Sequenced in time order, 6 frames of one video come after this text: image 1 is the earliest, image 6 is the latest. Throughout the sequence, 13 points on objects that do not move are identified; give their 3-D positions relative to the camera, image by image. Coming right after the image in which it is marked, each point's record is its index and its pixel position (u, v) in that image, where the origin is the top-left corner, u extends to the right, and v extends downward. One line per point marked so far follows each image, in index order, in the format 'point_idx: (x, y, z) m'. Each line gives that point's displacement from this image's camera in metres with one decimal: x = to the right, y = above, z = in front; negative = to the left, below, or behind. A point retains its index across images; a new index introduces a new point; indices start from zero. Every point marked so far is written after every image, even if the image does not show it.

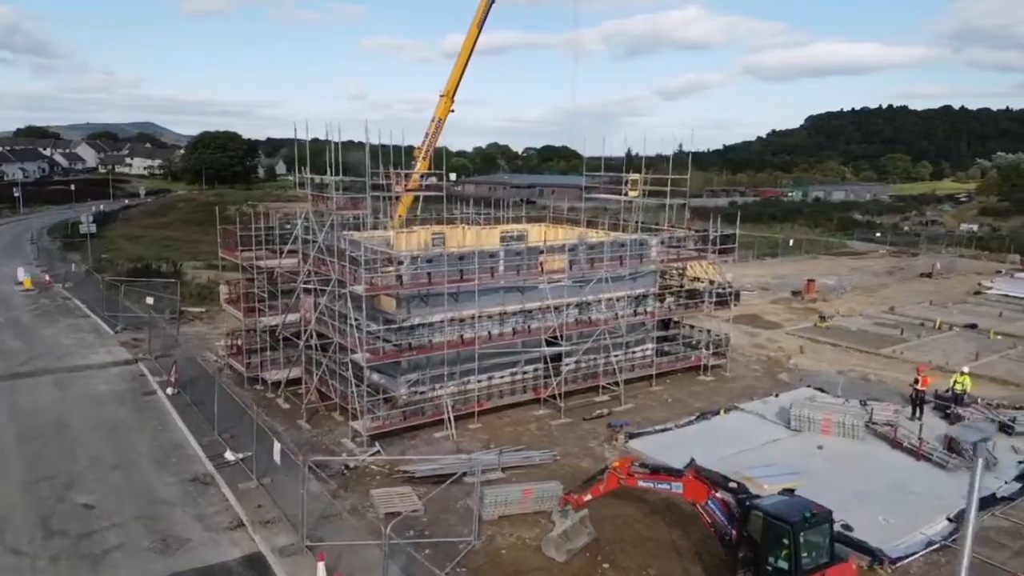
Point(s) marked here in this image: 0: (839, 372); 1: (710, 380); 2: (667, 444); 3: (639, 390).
0: (+8.0, -2.1, +19.4) m
1: (+4.6, -2.2, +18.4) m
2: (+2.8, -2.8, +14.2) m
3: (+2.8, -2.3, +17.3) m
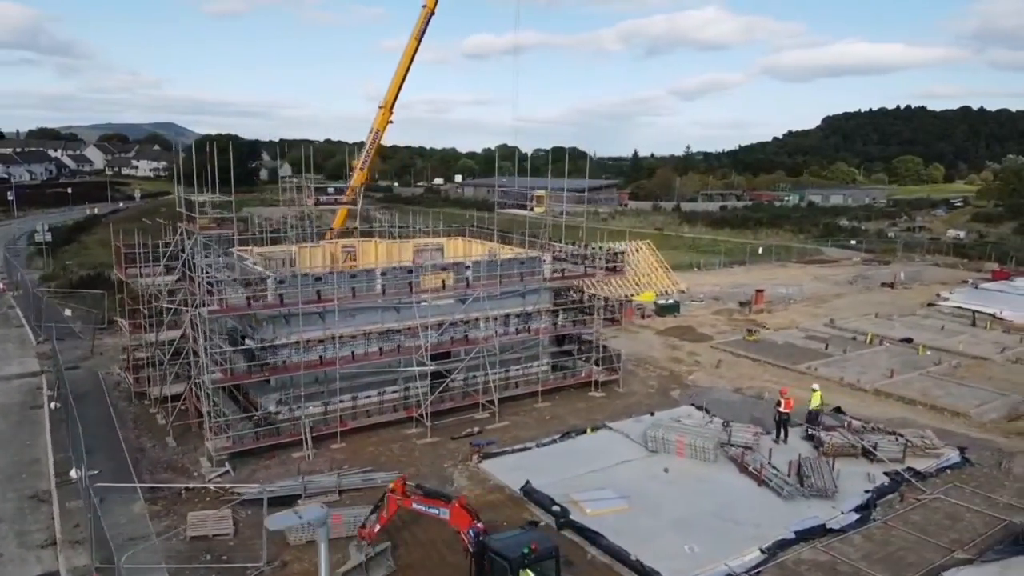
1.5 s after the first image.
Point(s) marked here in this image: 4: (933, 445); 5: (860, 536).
0: (+5.5, -2.6, +19.4) m
1: (+2.1, -2.6, +18.4) m
2: (+0.1, -3.2, +14.3) m
3: (+0.2, -2.7, +17.4) m
4: (+8.0, -3.0, +15.0) m
5: (+5.4, -3.8, +12.2) m
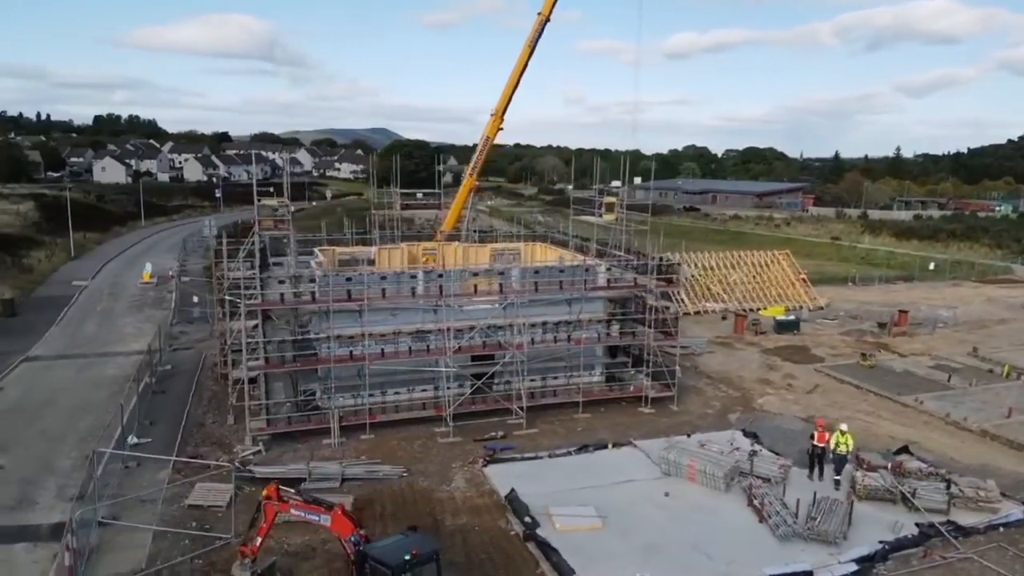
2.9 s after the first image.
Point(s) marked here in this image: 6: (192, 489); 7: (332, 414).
0: (+6.6, -3.0, +18.0) m
1: (+3.1, -2.9, +17.9) m
2: (+0.1, -3.4, +14.4) m
3: (+1.0, -2.8, +17.3) m
4: (+8.0, -3.5, +13.1) m
5: (+4.7, -4.2, +11.0) m
6: (-5.4, -3.4, +13.1) m
7: (-3.6, -2.5, +15.7) m
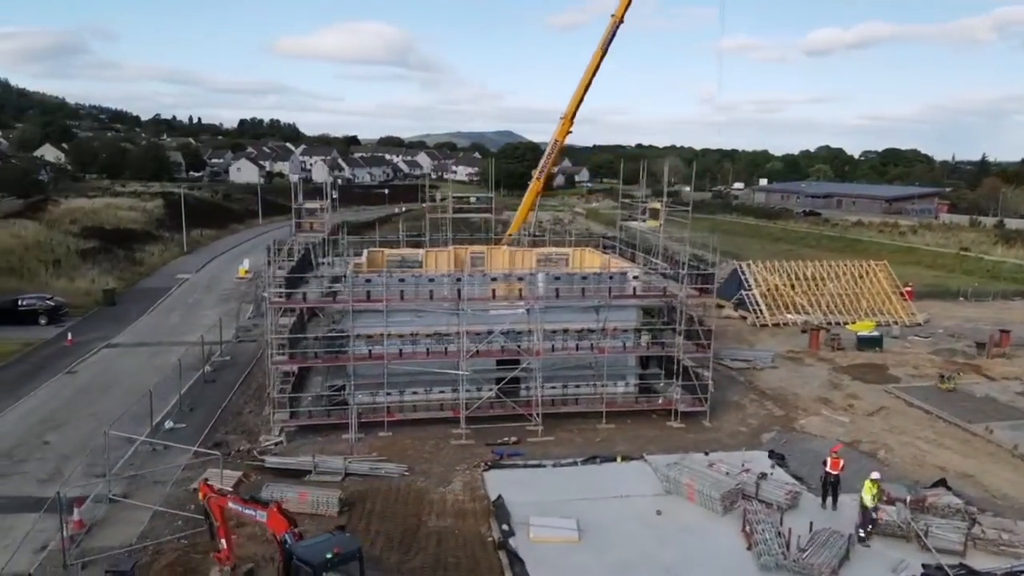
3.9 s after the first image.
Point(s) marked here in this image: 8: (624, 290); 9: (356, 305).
0: (+7.1, -3.3, +16.9) m
1: (+3.6, -3.1, +17.4) m
2: (+0.1, -3.5, +14.4) m
3: (+1.5, -3.0, +17.1) m
4: (+7.7, -3.8, +11.8) m
5: (+4.1, -4.5, +10.3) m
6: (-5.5, -3.3, +14.0) m
7: (-3.3, -2.5, +16.3) m
8: (+2.5, 0.0, +17.6) m
9: (-3.1, -0.4, +16.3) m
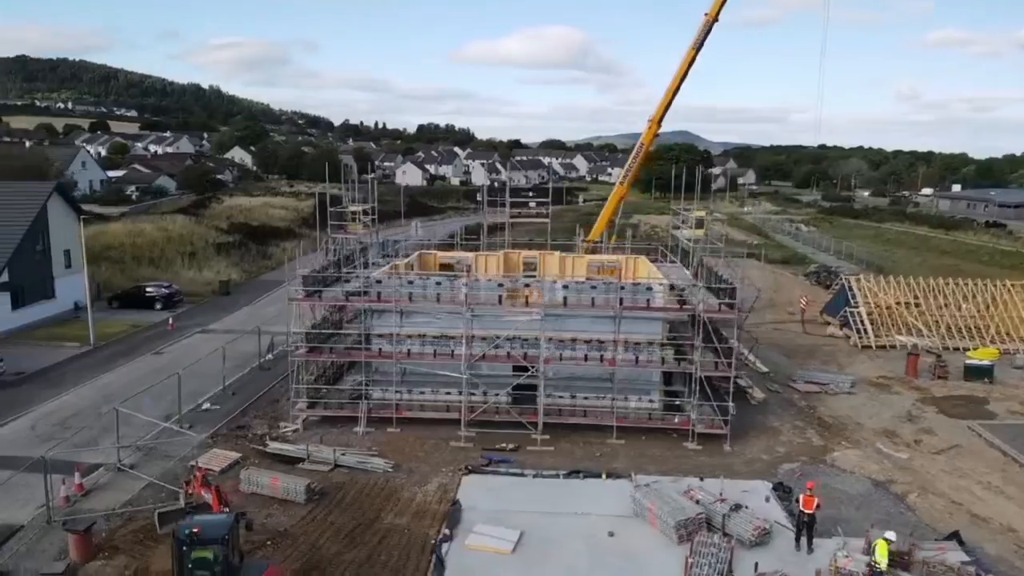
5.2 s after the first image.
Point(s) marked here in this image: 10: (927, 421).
0: (+7.0, -3.8, +15.3) m
1: (+3.7, -3.4, +16.6) m
2: (-0.4, -3.6, +14.4) m
3: (+1.6, -3.2, +16.8) m
4: (+6.4, -4.3, +10.3) m
5: (+2.6, -4.7, +9.6) m
6: (-5.9, -3.2, +15.3) m
7: (-3.2, -2.5, +17.1) m
8: (+2.8, -0.3, +17.0) m
9: (-3.0, -0.4, +17.0) m
10: (+10.4, -3.3, +19.6) m
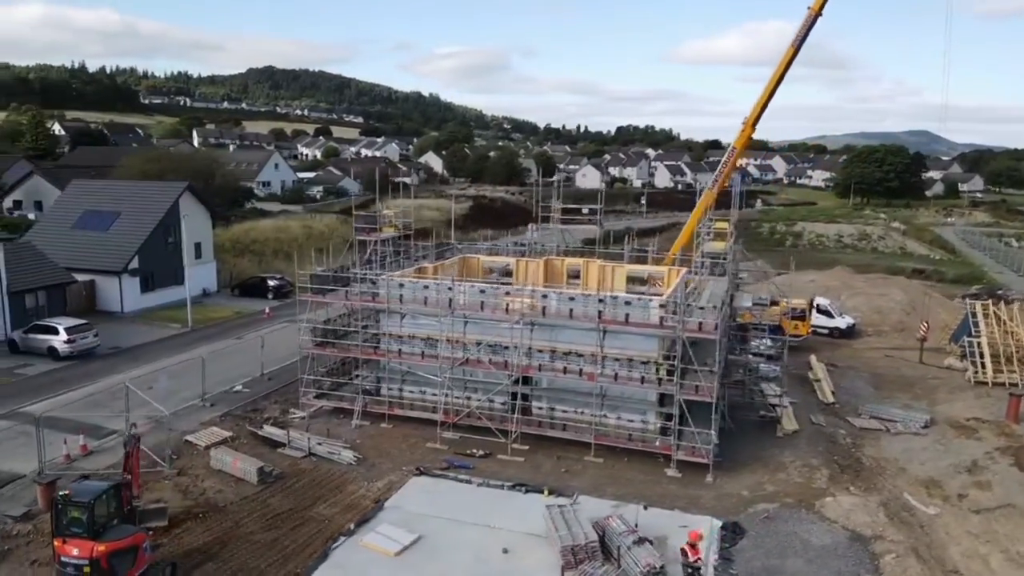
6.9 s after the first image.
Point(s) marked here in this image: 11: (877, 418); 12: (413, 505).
0: (+5.8, -4.2, +13.6) m
1: (+3.0, -3.7, +15.6) m
2: (-1.5, -3.7, +14.7) m
3: (+1.1, -3.4, +16.4) m
4: (+3.9, -4.7, +8.9) m
5: (0.0, -4.9, +9.2) m
6: (-6.5, -3.1, +17.1) m
7: (-3.5, -2.5, +18.0) m
8: (+2.5, -0.6, +16.3) m
9: (-3.1, -0.4, +17.9) m
10: (+10.3, -4.0, +16.7) m
11: (+9.3, -3.3, +19.9) m
12: (-1.7, -3.8, +13.9) m
